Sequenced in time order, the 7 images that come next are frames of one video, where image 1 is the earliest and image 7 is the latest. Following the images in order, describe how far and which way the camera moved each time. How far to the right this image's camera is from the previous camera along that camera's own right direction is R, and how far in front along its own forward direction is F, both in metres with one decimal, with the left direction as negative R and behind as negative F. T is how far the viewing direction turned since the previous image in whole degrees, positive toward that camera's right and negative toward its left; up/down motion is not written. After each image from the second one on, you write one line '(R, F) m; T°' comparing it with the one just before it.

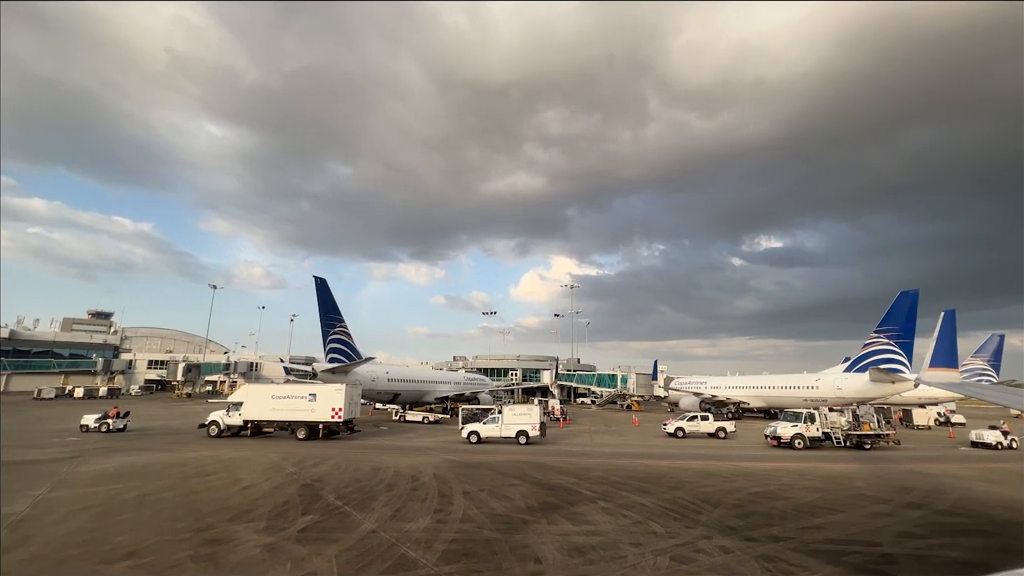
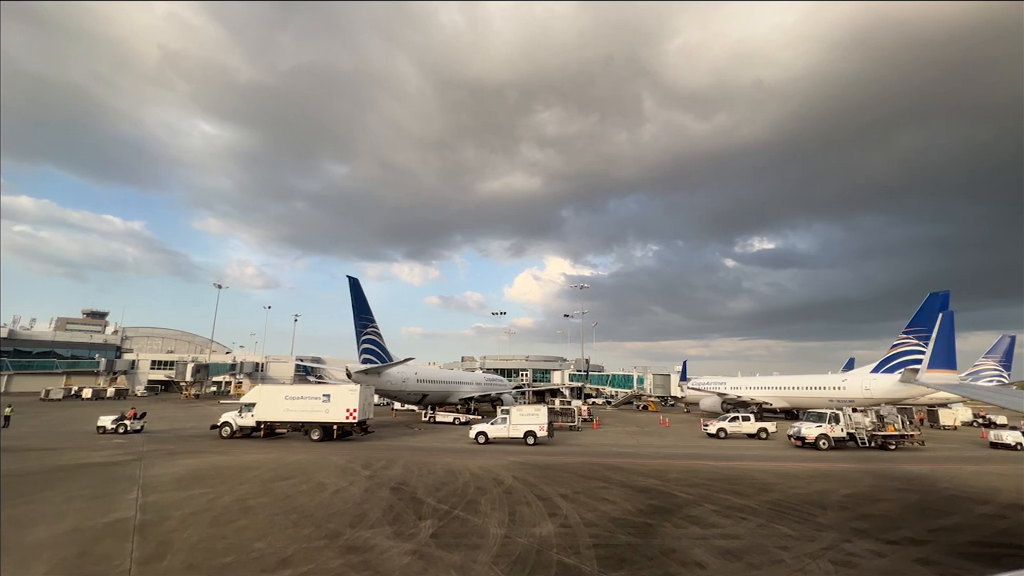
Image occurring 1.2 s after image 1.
(-2.8, +0.2) m; +1°
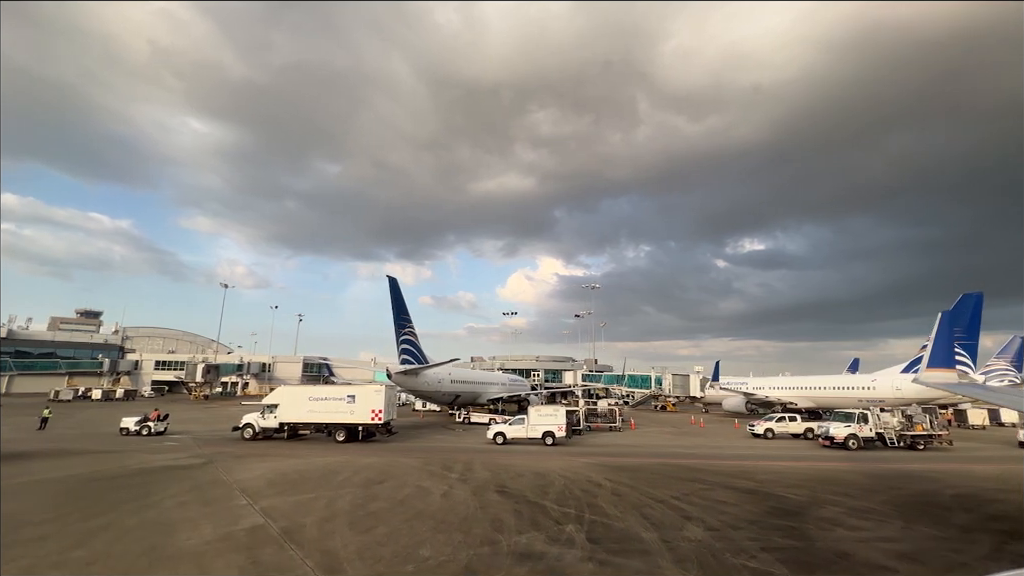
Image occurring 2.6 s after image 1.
(-3.2, +0.2) m; +1°
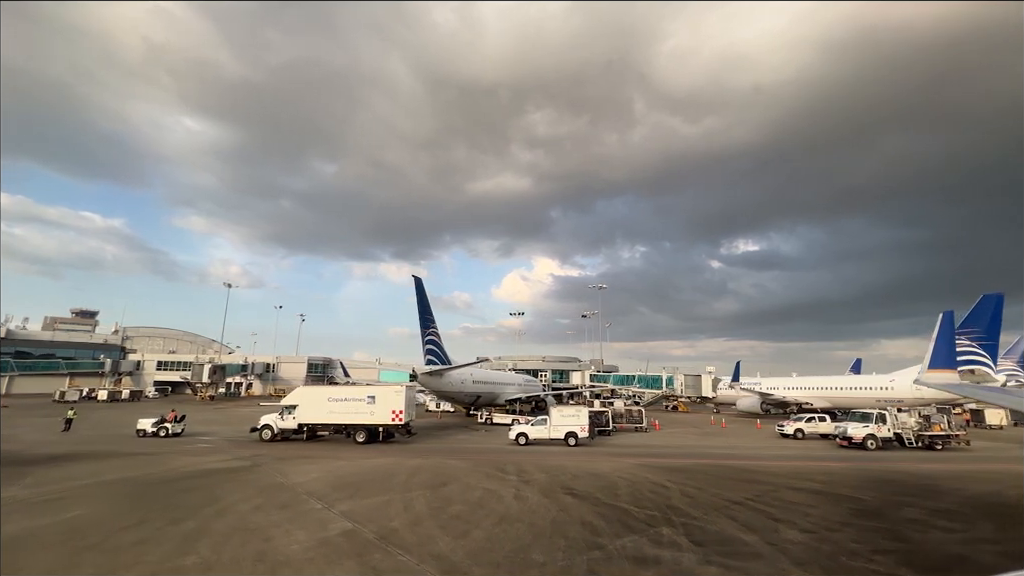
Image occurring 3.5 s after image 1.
(-2.1, +0.2) m; +1°
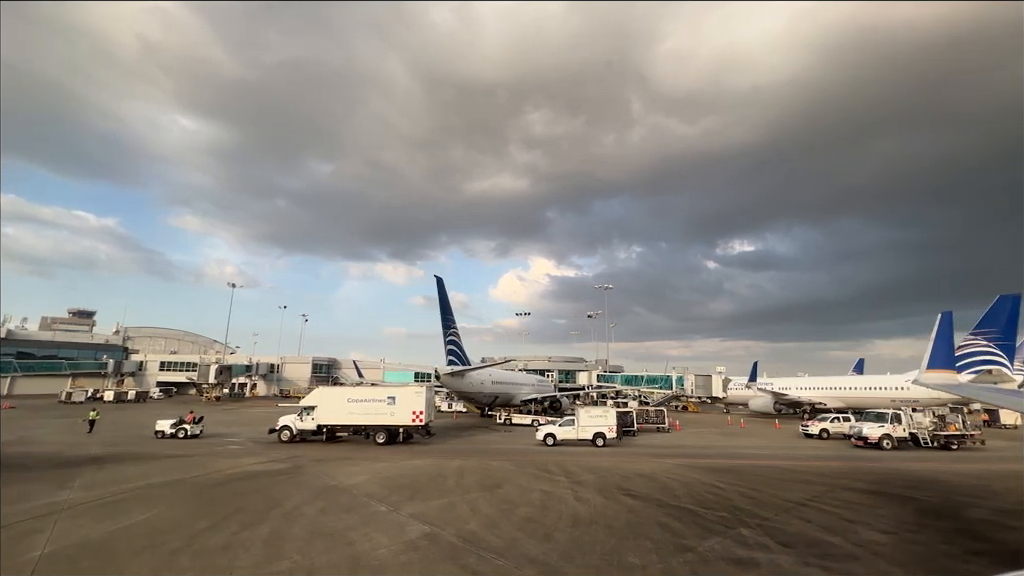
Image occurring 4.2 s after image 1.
(-1.7, +0.1) m; 0°
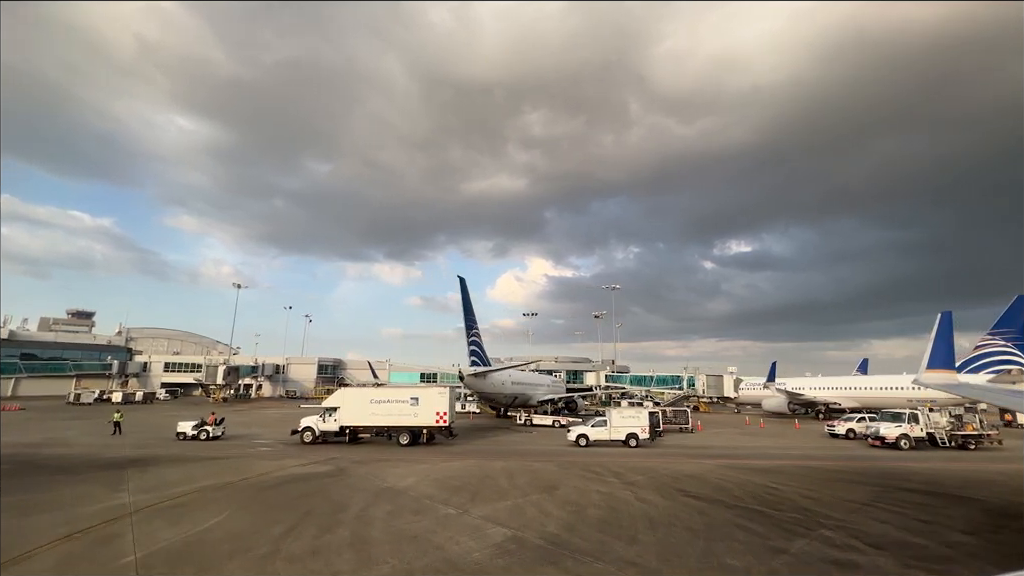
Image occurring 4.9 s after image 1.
(-1.7, +0.1) m; 0°
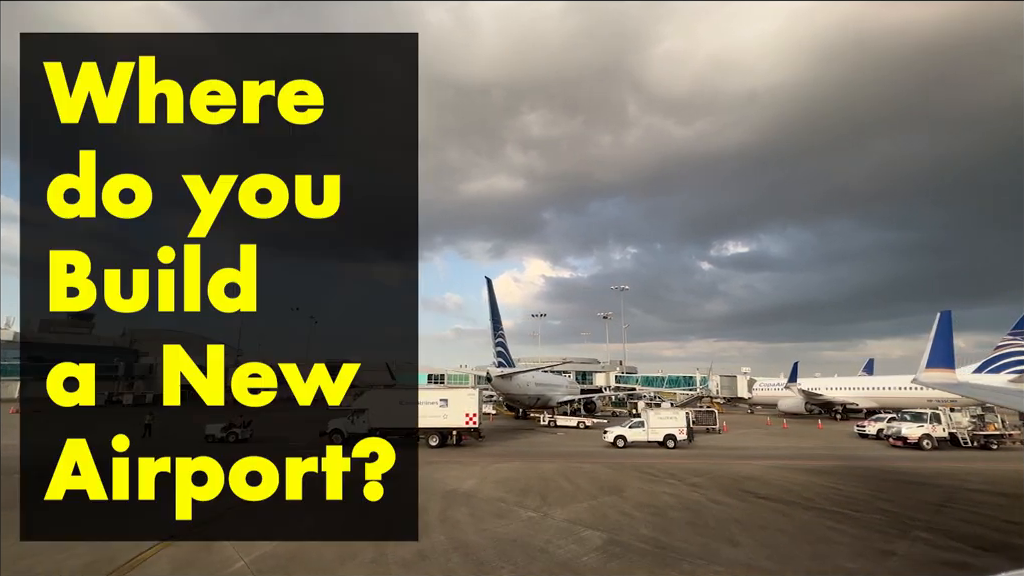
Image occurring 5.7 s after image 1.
(-2.0, +0.1) m; 0°
